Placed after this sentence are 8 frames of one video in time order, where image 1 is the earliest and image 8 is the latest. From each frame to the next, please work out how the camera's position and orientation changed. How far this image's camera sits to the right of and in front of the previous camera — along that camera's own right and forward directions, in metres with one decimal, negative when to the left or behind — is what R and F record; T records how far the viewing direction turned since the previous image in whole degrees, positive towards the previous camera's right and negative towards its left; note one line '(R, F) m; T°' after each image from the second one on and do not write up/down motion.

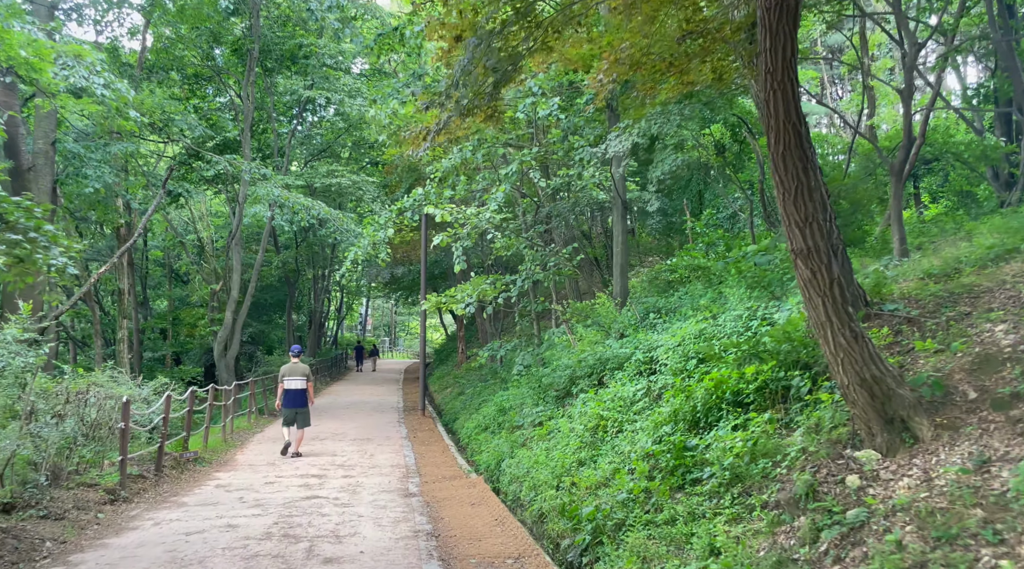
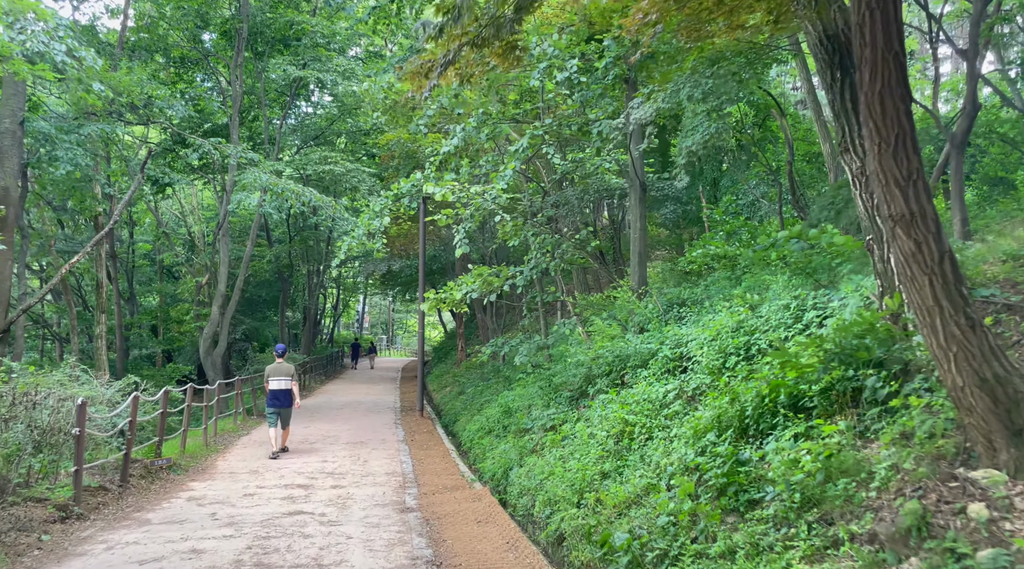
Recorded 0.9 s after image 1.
(-0.1, +1.1) m; 0°
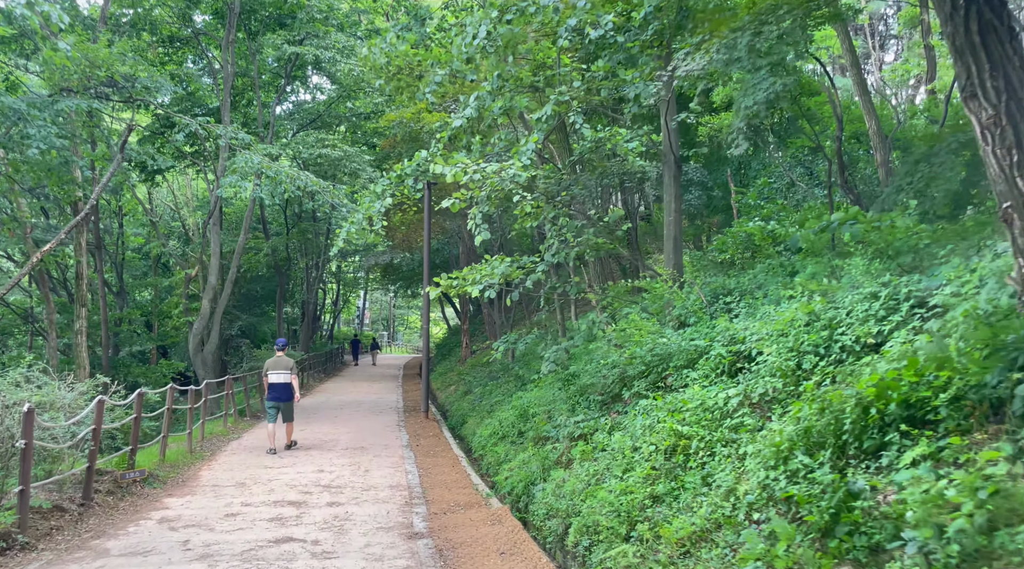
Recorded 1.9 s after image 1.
(-0.2, +1.3) m; 0°
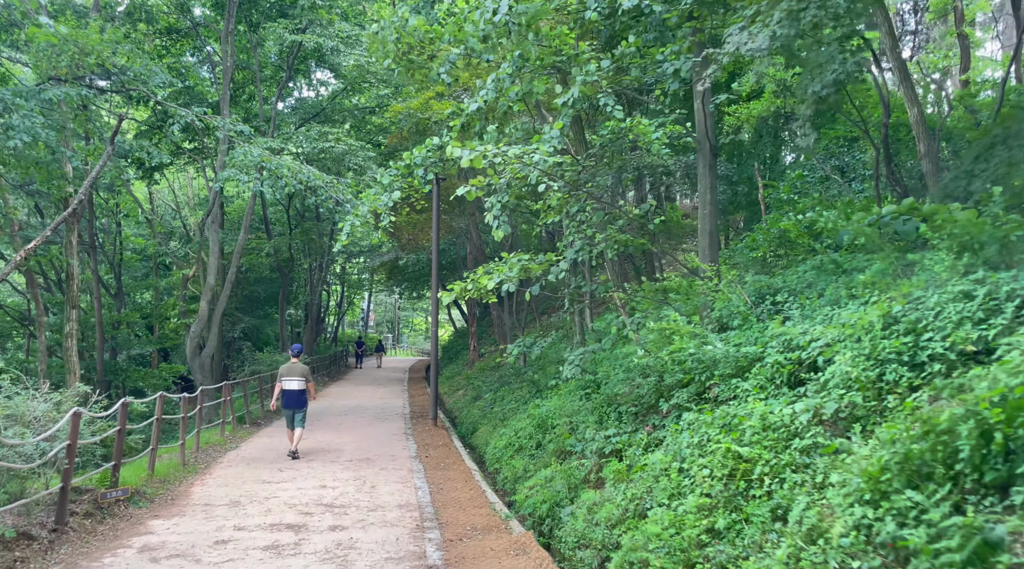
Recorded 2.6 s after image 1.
(-0.2, +0.9) m; 0°
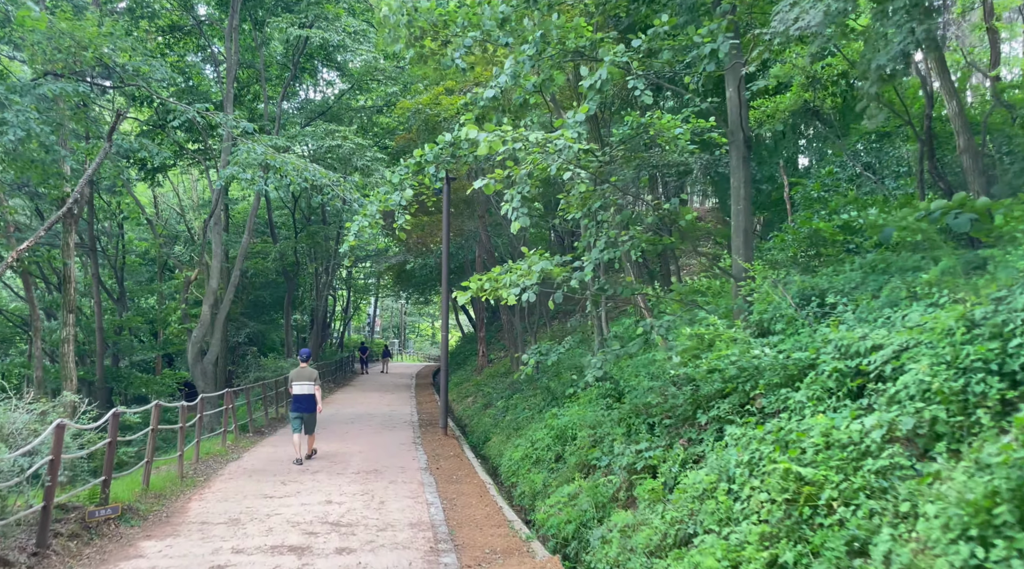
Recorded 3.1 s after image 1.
(-0.1, +0.6) m; 0°
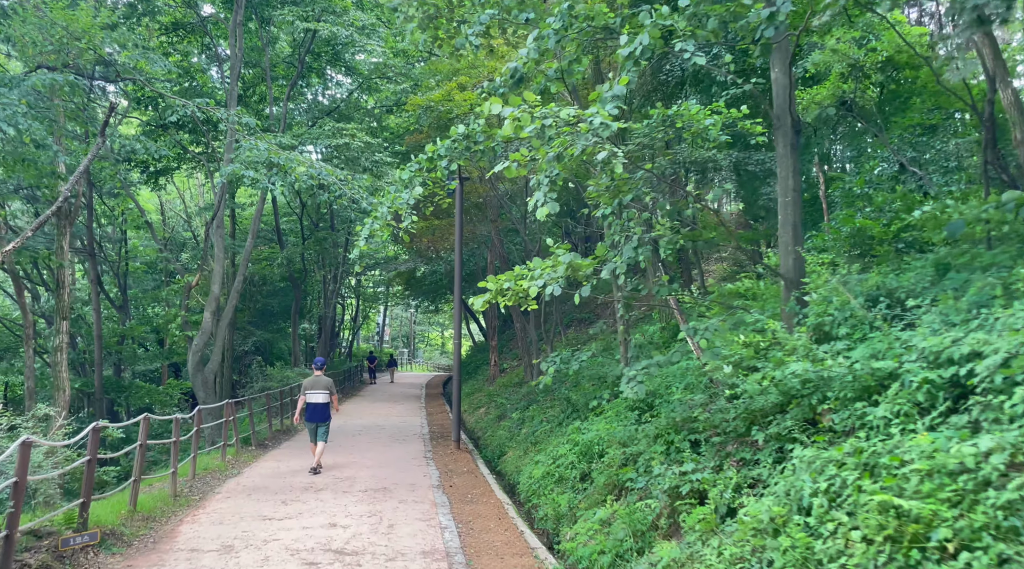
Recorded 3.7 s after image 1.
(-0.1, +0.8) m; -1°
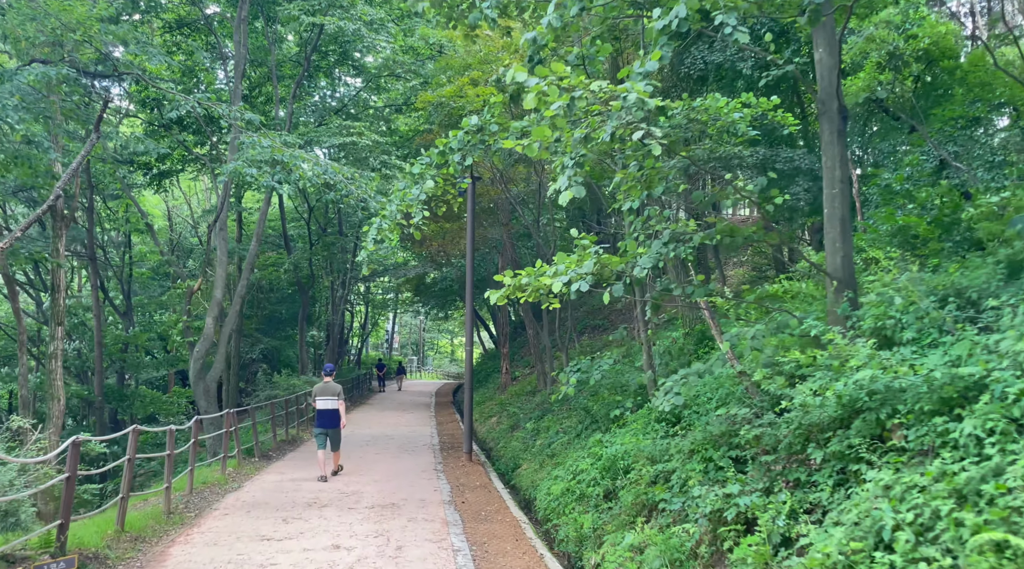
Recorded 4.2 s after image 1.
(-0.1, +0.7) m; -1°
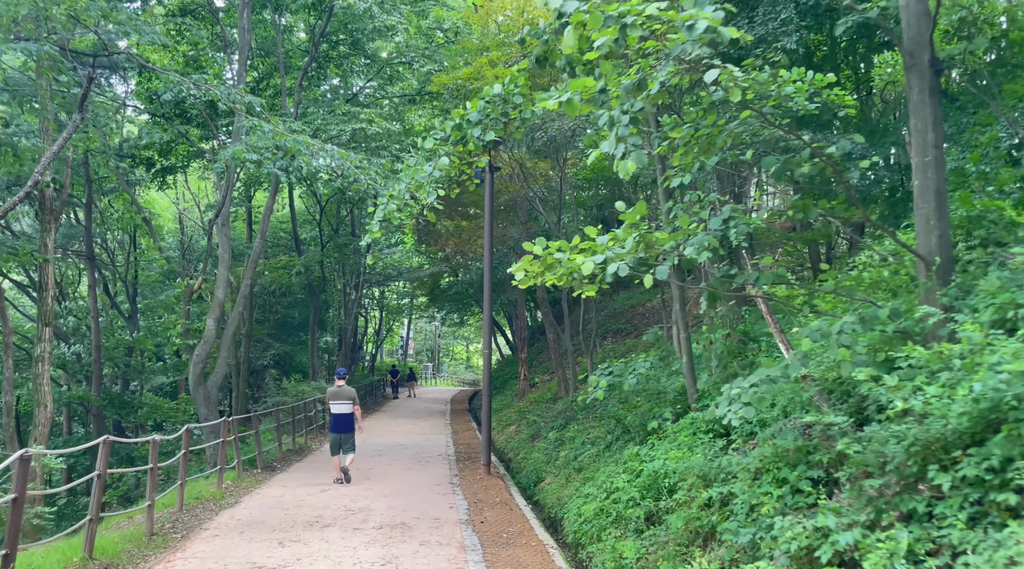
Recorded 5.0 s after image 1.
(-0.1, +1.1) m; -1°
